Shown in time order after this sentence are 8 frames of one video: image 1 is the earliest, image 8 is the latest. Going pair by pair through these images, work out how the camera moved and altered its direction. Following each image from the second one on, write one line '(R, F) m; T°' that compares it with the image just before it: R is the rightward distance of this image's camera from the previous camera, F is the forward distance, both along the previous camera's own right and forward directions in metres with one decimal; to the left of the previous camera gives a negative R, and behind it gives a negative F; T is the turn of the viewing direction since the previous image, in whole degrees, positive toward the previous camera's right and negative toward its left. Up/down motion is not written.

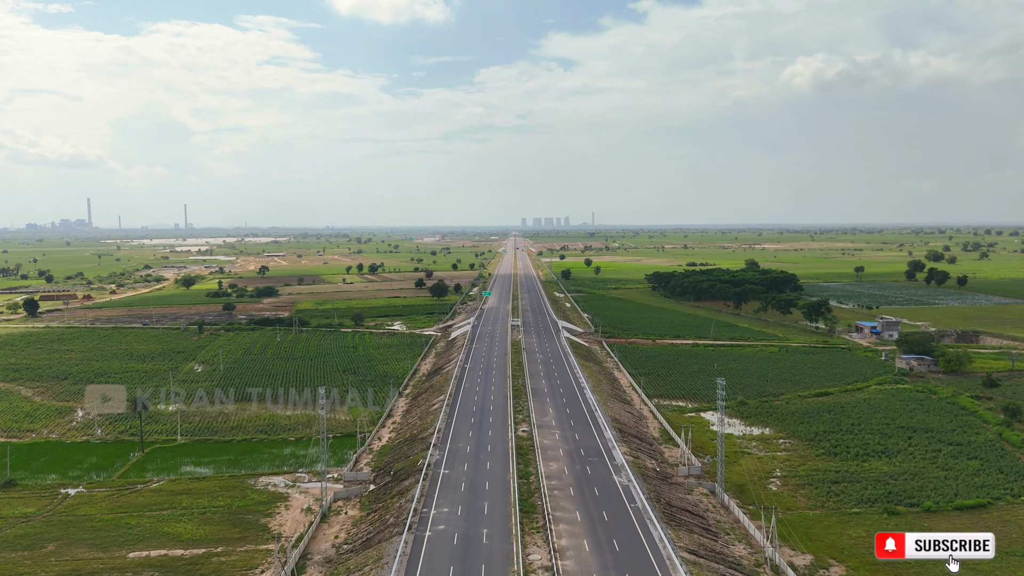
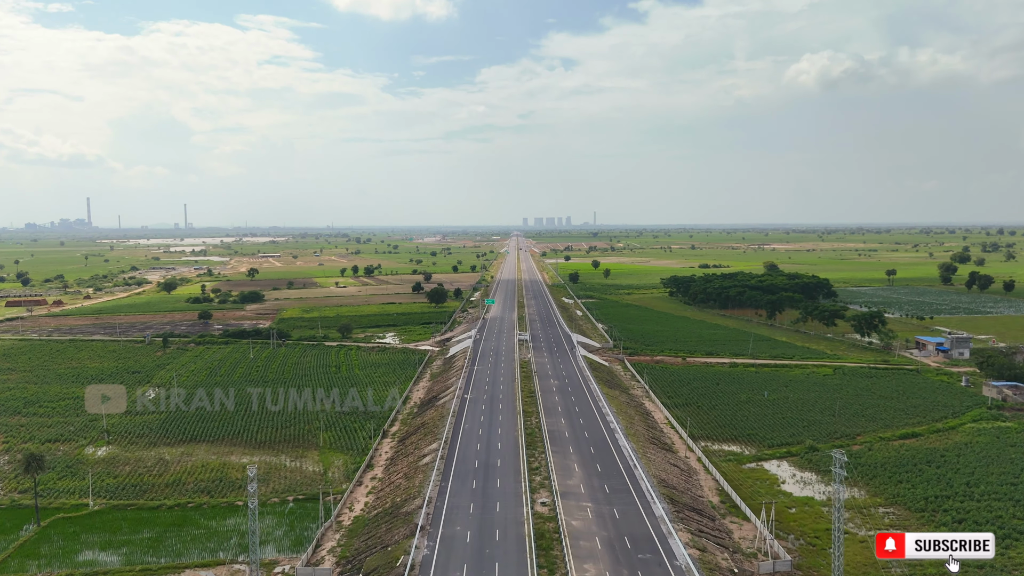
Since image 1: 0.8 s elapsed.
(-0.5, +9.1) m; 0°
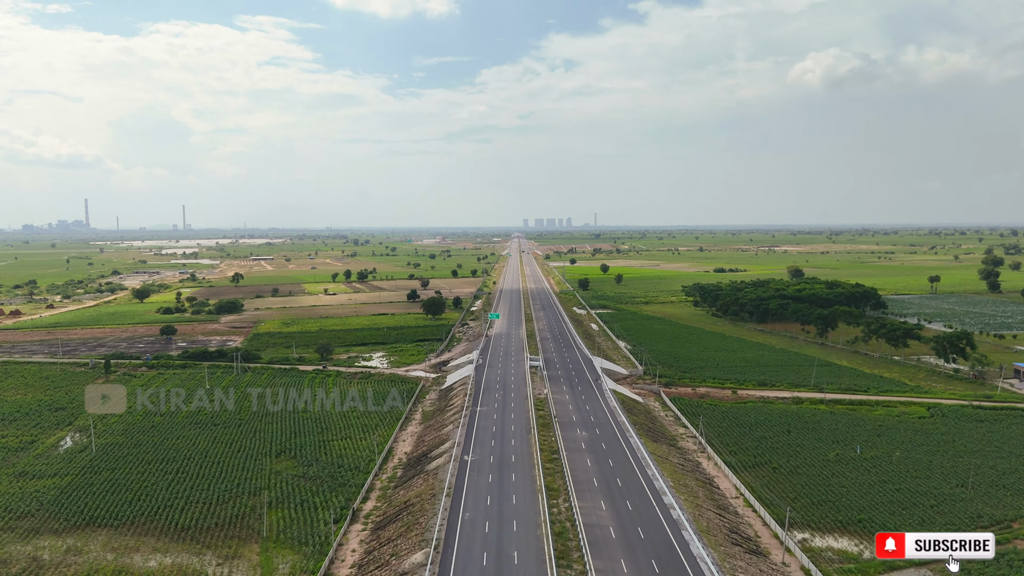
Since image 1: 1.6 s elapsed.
(-0.7, +10.7) m; 0°
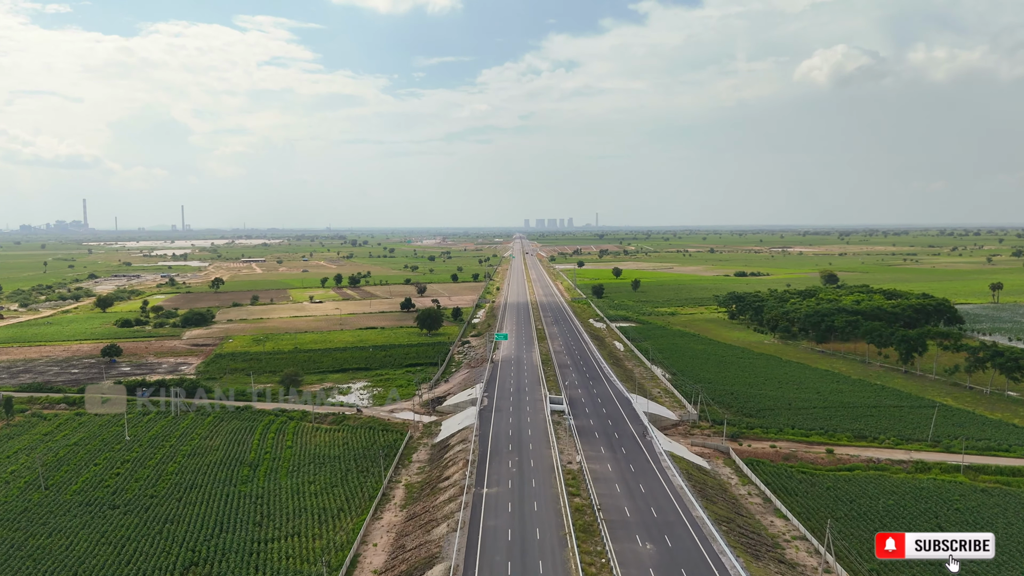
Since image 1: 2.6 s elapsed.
(-0.8, +12.2) m; 0°
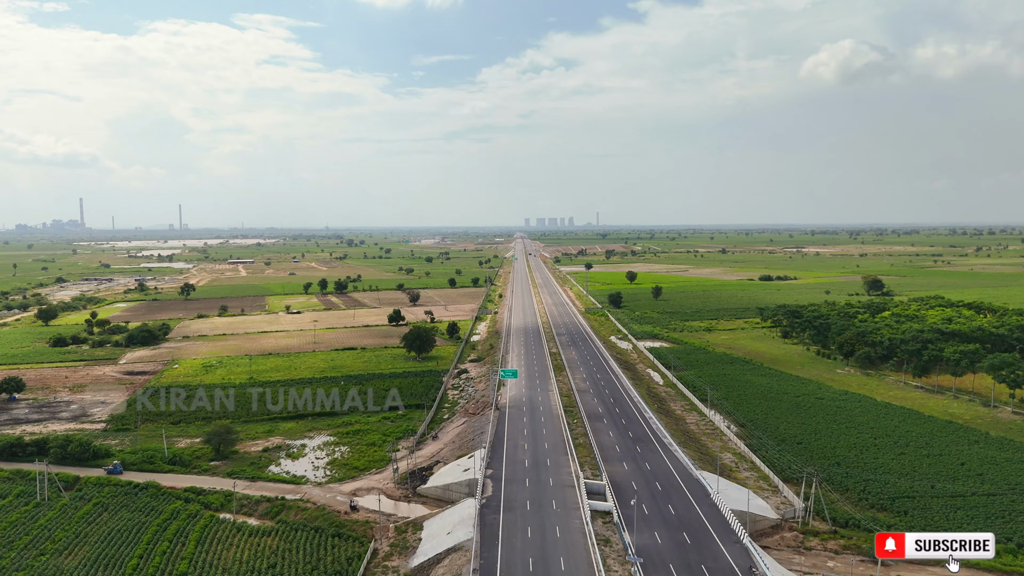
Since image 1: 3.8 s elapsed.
(-0.7, +13.6) m; 0°
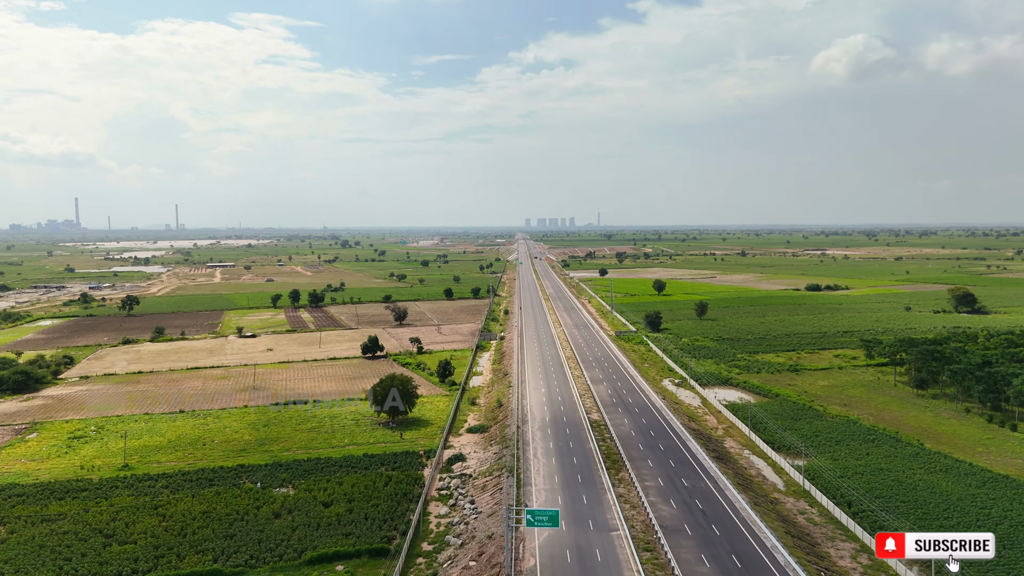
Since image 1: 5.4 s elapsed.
(-1.1, +19.8) m; 0°
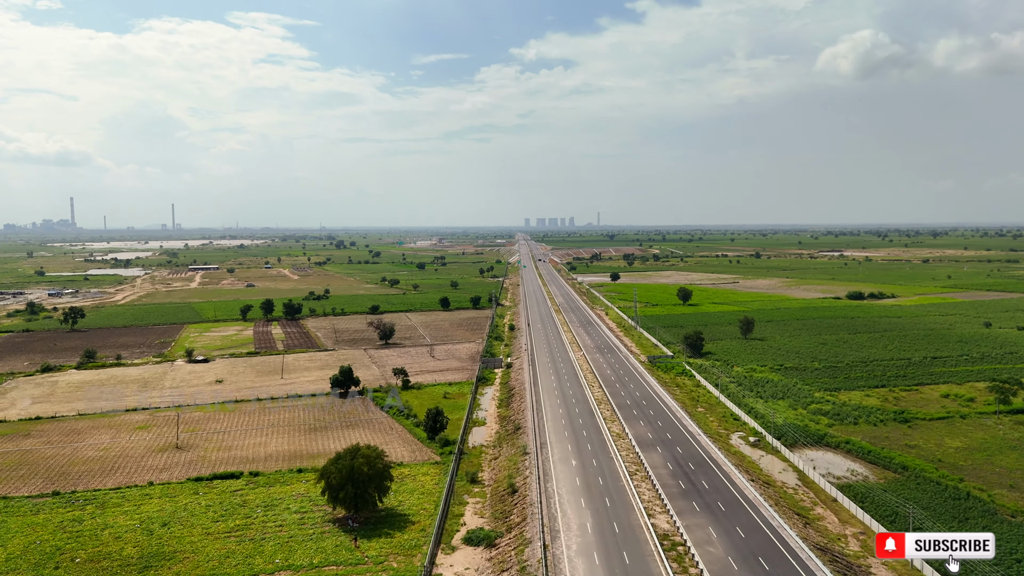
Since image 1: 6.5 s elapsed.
(-0.8, +13.6) m; 0°
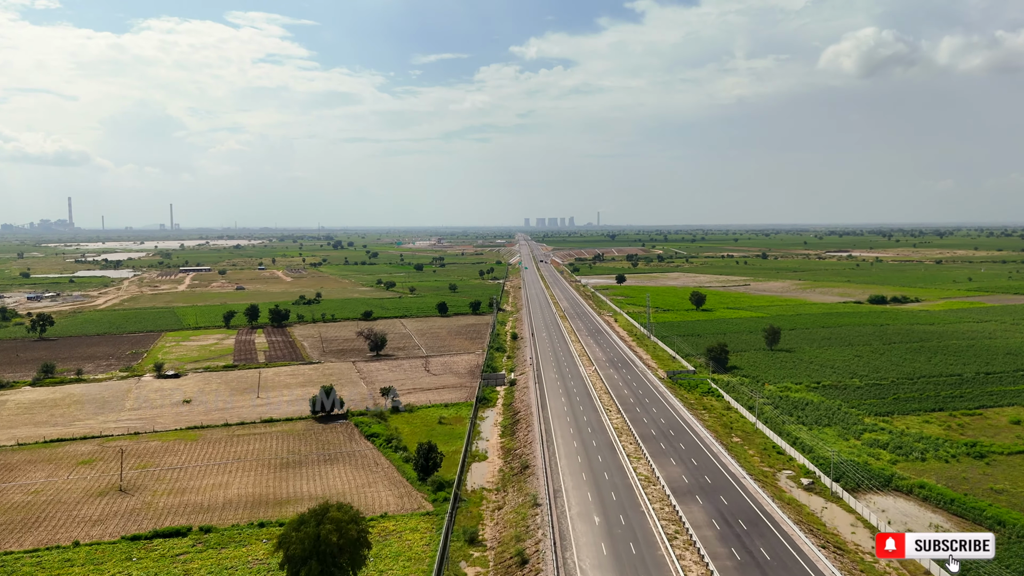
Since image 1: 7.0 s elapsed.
(-0.3, +6.0) m; 0°
